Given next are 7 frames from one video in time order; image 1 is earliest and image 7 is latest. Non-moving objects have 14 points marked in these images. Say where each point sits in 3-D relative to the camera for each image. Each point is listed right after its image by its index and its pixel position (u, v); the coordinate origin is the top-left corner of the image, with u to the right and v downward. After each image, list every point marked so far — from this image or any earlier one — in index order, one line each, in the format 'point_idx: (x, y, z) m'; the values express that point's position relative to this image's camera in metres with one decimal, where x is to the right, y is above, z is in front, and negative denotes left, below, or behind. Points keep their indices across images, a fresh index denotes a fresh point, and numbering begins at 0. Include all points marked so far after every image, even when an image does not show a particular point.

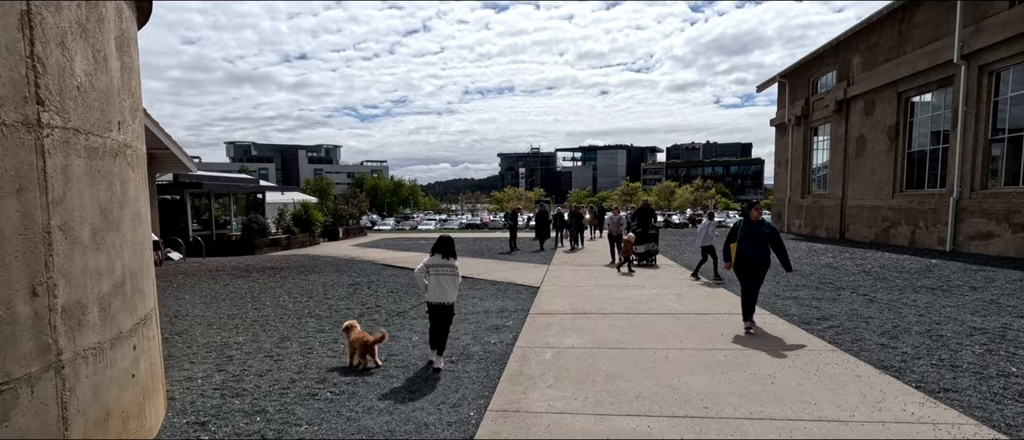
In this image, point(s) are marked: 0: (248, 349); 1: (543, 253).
0: (-2.7, -1.3, +5.5) m
1: (+0.9, -1.0, +15.1) m
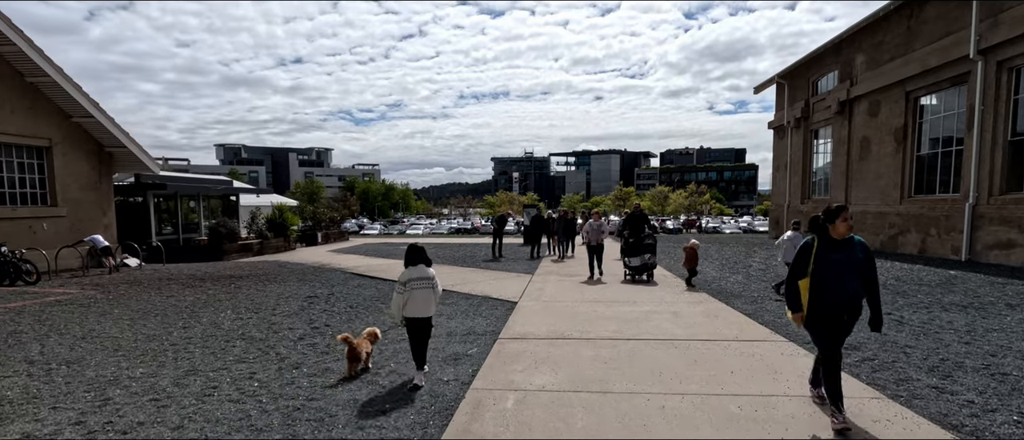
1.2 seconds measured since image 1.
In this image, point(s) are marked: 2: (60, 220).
0: (-3.1, -1.4, +4.4) m
1: (+0.5, -1.1, +14.0) m
2: (-11.6, 0.0, +13.8) m
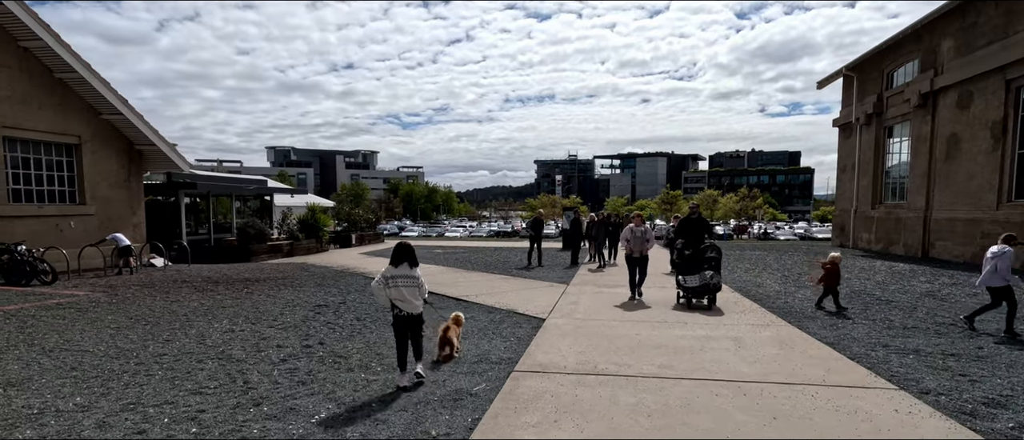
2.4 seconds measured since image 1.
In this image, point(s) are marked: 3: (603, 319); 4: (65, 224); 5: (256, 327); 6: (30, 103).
0: (-3.0, -1.4, +3.5) m
1: (+1.3, -1.2, +12.8) m
2: (-10.7, +0.1, +13.6) m
3: (+1.1, -1.2, +6.6) m
4: (-10.8, -0.1, +13.0) m
5: (-3.3, -1.4, +6.9) m
6: (-11.1, +2.7, +12.4) m
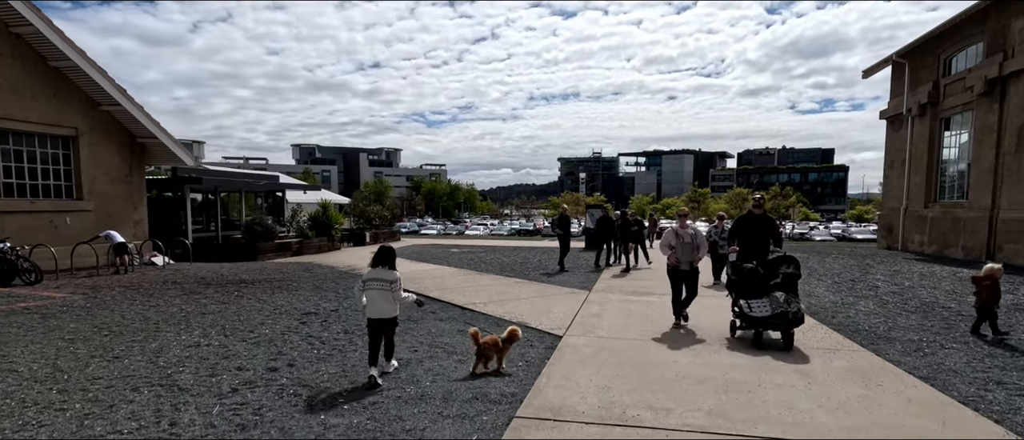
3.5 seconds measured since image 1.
0: (-3.0, -1.3, +2.5) m
1: (+1.7, -1.2, +11.7) m
2: (-10.3, +0.2, +13.0) m
3: (+1.2, -1.2, +5.4) m
4: (-10.4, 0.0, +12.4) m
5: (-3.2, -1.3, +6.0) m
6: (-10.7, +2.8, +11.7) m
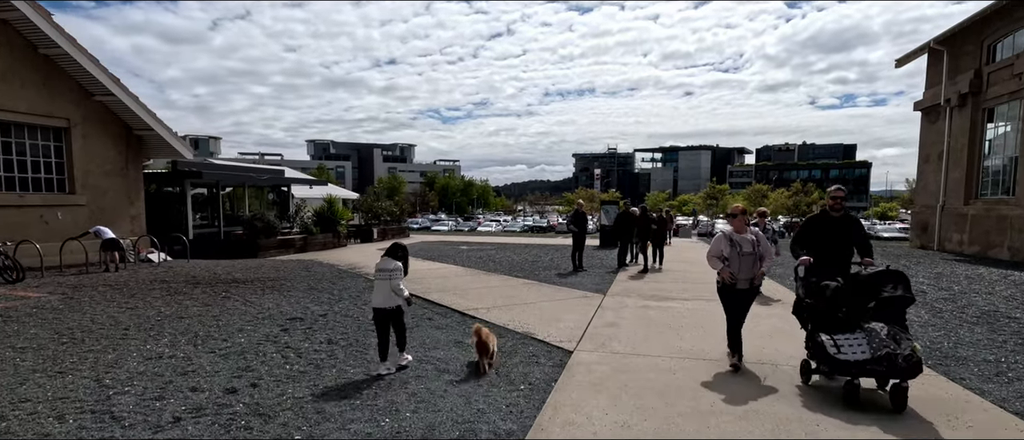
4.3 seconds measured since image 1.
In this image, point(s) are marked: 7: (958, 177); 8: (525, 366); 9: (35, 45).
0: (-3.1, -1.3, +1.9) m
1: (+1.9, -1.1, +10.9) m
2: (-10.1, +0.3, +12.5) m
3: (+1.2, -1.2, +4.6) m
4: (-10.2, +0.1, +11.9) m
5: (-3.1, -1.3, +5.3) m
6: (-10.5, +2.9, +11.2) m
7: (+14.4, +1.4, +17.4) m
8: (+0.1, -1.3, +4.6) m
9: (-10.3, +3.8, +11.6) m
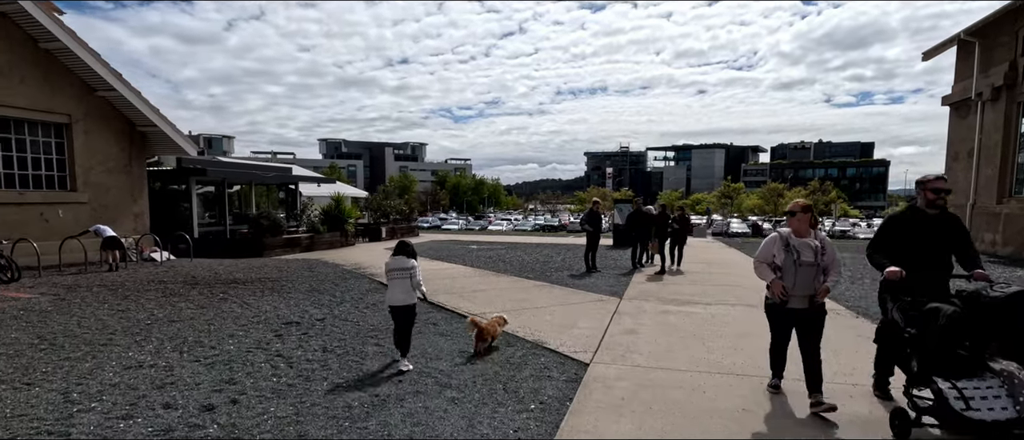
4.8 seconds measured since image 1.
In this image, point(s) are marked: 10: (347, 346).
0: (-3.1, -1.3, +1.5) m
1: (+2.1, -1.1, +10.4) m
2: (-9.8, +0.3, +12.2) m
3: (+1.3, -1.2, +4.1) m
4: (-10.0, +0.2, +11.6) m
5: (-3.1, -1.3, +4.9) m
6: (-10.3, +2.9, +11.0) m
7: (+14.8, +1.4, +16.6) m
8: (+0.2, -1.2, +4.1) m
9: (-10.1, +3.8, +11.4) m
10: (-1.6, -1.3, +5.4) m
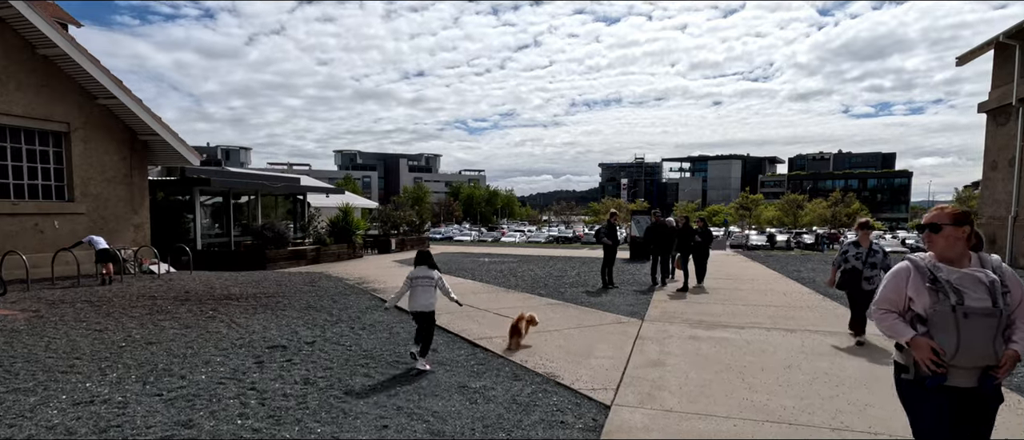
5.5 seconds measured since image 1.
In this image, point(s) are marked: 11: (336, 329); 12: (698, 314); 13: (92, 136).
0: (-3.1, -1.3, +0.9) m
1: (+2.3, -1.3, +9.6) m
2: (-9.6, +0.1, +11.8) m
3: (+1.3, -1.3, +3.4) m
4: (-9.7, -0.1, +11.2) m
5: (-3.0, -1.4, +4.3) m
6: (-10.1, +2.7, +10.7) m
7: (+15.1, +1.0, +15.5) m
8: (+0.2, -1.3, +3.5) m
9: (-9.9, +3.6, +11.1) m
10: (-1.6, -1.4, +4.7) m
11: (-2.2, -1.4, +6.9) m
12: (+2.6, -1.3, +7.4) m
13: (-9.5, +1.9, +12.2) m
